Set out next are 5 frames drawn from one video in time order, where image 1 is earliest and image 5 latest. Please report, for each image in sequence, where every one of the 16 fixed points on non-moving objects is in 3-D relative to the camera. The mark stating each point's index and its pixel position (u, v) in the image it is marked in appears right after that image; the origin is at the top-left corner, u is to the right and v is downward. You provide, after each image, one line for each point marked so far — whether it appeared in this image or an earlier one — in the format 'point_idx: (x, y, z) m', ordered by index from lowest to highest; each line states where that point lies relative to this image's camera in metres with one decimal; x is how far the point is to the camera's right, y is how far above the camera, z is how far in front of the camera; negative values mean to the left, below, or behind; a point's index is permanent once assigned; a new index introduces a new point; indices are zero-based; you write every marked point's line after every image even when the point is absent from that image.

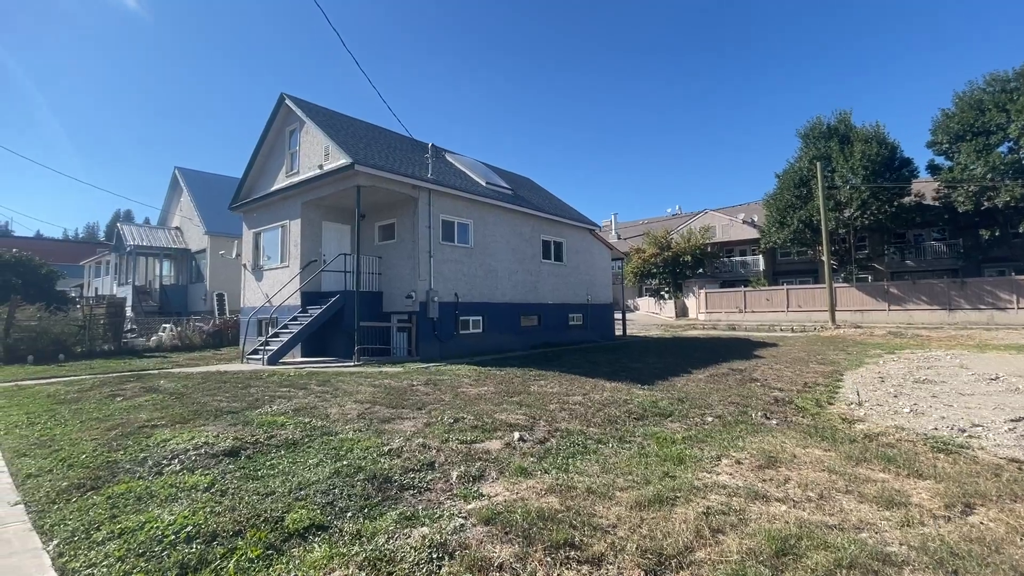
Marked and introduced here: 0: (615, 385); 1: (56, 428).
0: (+1.7, -1.6, +8.3) m
1: (-5.1, -1.6, +5.6) m
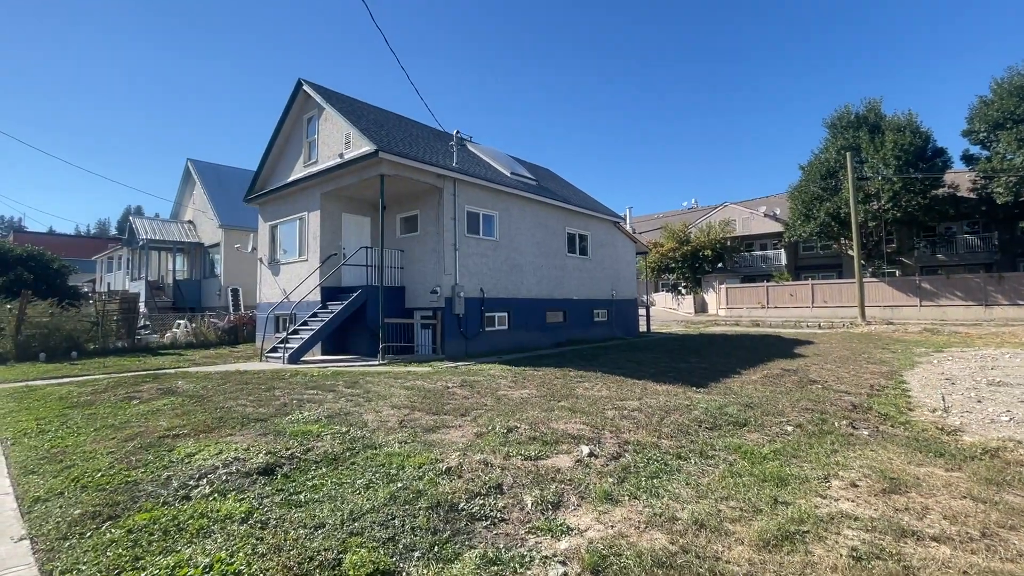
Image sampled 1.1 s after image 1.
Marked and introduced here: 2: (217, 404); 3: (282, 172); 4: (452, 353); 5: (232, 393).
0: (+2.4, -1.6, +7.6) m
1: (-4.5, -1.5, +5.1) m
2: (-3.8, -1.5, +6.4) m
3: (-6.4, +3.2, +14.1) m
4: (-1.4, -1.6, +12.1) m
5: (-4.1, -1.5, +7.3) m
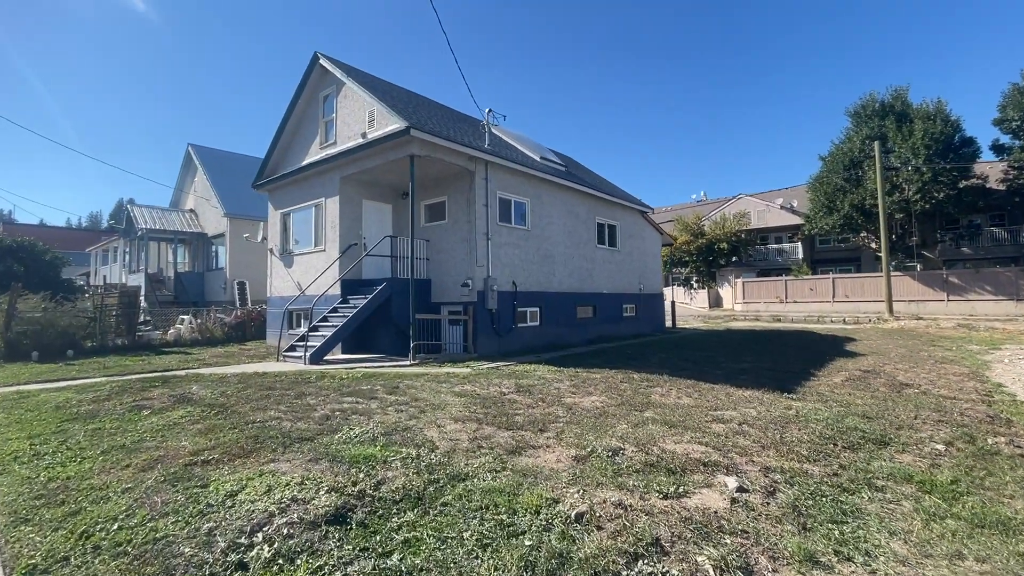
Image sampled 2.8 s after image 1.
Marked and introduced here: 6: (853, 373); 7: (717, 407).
0: (+3.3, -1.4, +6.7) m
1: (-3.6, -1.4, +4.1) m
2: (-2.9, -1.4, +5.4) m
3: (-5.6, +3.4, +13.0) m
4: (-0.6, -1.4, +11.1) m
5: (-3.2, -1.4, +6.3) m
6: (+5.9, -1.5, +8.7) m
7: (+2.5, -1.5, +6.1) m
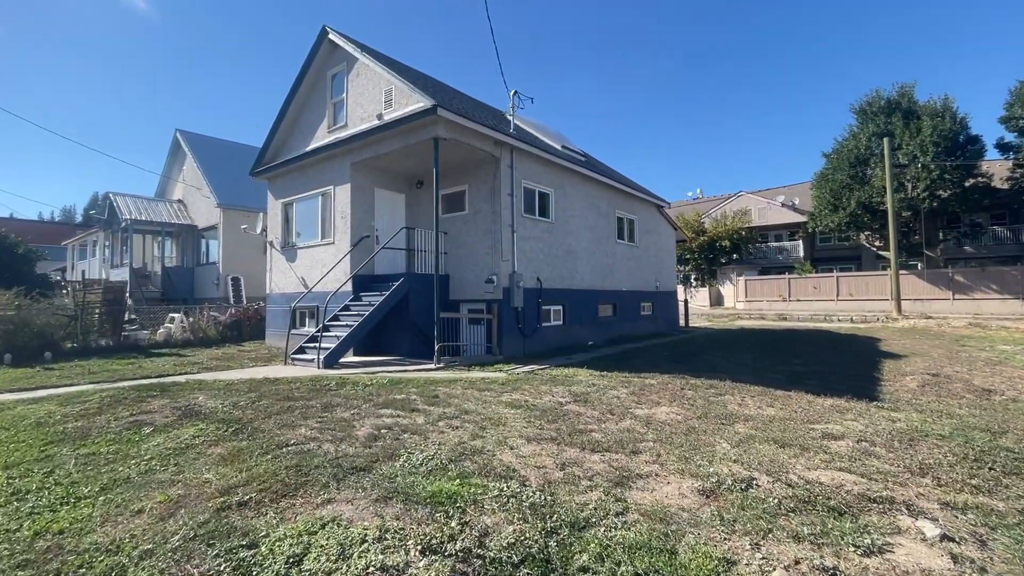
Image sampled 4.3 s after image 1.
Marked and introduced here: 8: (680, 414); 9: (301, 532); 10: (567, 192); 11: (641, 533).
0: (+4.0, -1.4, +5.9) m
1: (-2.8, -1.4, +3.1) m
2: (-2.1, -1.3, +4.5) m
3: (-5.1, +3.5, +12.0) m
4: (0.0, -1.3, +10.2) m
5: (-2.5, -1.4, +5.4) m
6: (+6.6, -1.4, +8.1) m
7: (+3.2, -1.4, +5.4) m
8: (+1.9, -1.4, +5.6) m
9: (-1.1, -1.3, +2.7) m
10: (+1.4, +2.4, +12.3) m
11: (+0.7, -1.4, +2.8) m
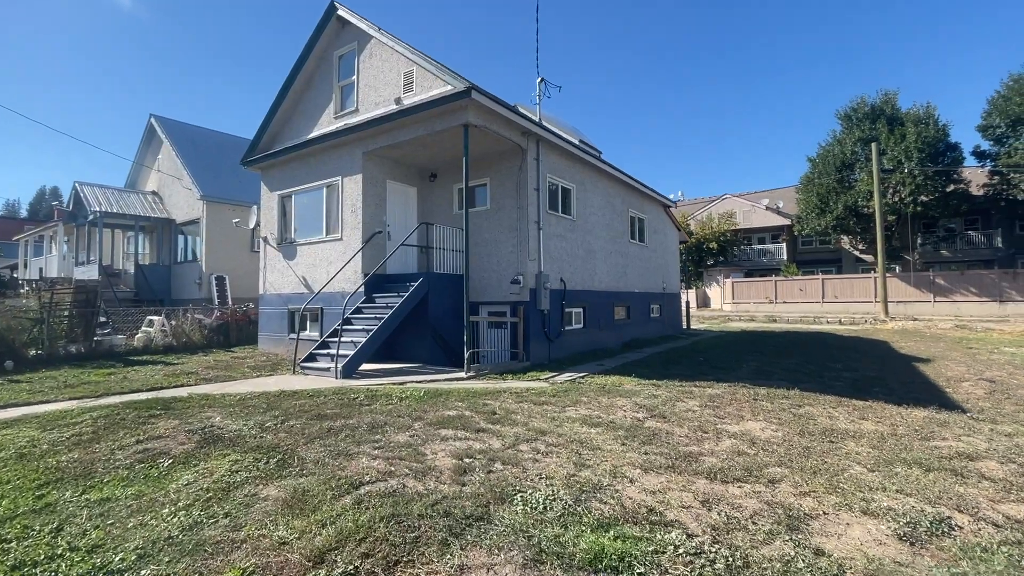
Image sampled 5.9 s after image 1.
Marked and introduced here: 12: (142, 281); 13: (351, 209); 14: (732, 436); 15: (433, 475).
0: (+4.7, -1.4, +5.5) m
1: (-1.9, -1.4, +2.2) m
2: (-1.3, -1.3, +3.7) m
3: (-4.7, +3.5, +10.9) m
4: (+0.5, -1.3, +9.5) m
5: (-1.7, -1.4, +4.5) m
6: (+7.2, -1.5, +7.8) m
7: (+4.0, -1.4, +4.9) m
8: (+2.6, -1.4, +5.0) m
9: (-0.2, -1.3, +2.0) m
10: (+1.7, +2.3, +11.7) m
11: (+1.7, -1.4, +2.2) m
12: (-11.3, +0.2, +15.2) m
13: (-3.1, +1.5, +9.6) m
14: (+2.1, -1.4, +4.8) m
15: (-0.6, -1.3, +3.6) m
